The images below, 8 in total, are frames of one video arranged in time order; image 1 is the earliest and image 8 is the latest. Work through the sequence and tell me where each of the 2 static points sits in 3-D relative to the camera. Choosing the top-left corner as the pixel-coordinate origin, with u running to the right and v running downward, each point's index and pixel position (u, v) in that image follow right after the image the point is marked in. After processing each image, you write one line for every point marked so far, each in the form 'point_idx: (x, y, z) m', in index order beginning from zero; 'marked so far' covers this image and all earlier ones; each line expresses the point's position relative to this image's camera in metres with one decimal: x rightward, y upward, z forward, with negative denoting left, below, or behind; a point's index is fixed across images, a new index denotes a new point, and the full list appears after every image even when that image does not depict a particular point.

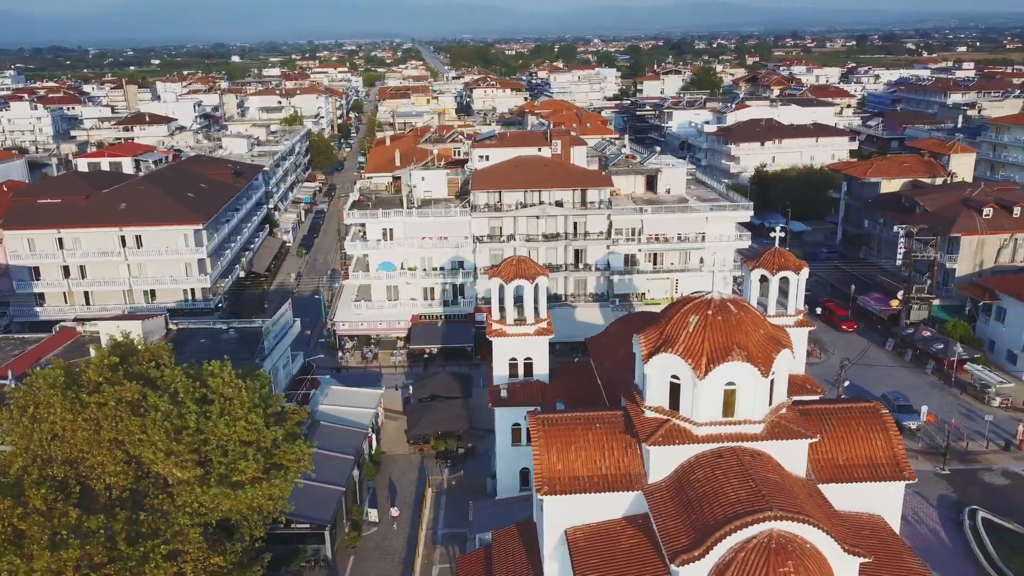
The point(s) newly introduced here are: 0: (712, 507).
0: (+5.0, -5.4, +19.8) m
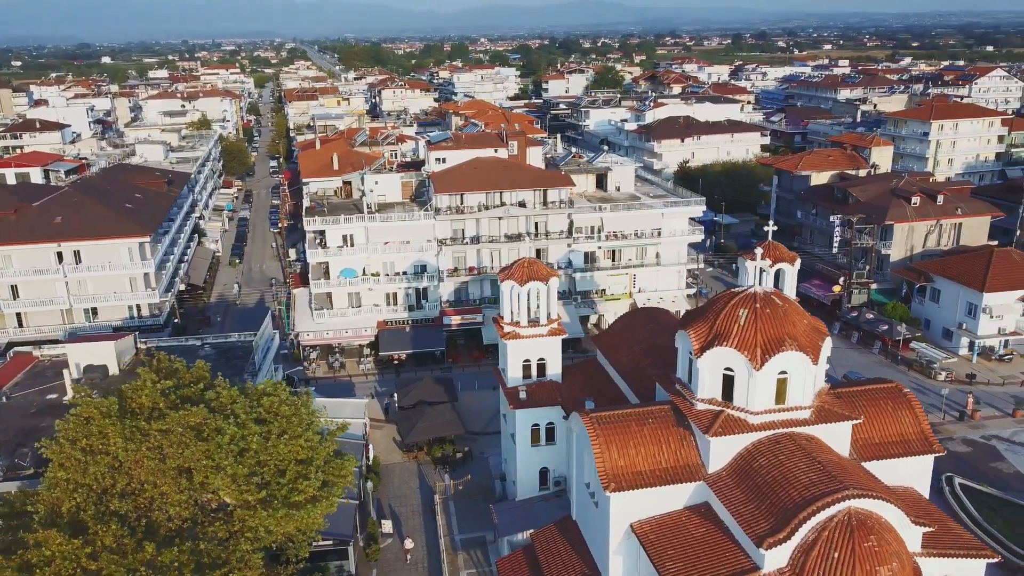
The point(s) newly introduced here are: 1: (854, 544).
0: (+7.1, -5.2, +20.8) m
1: (+8.2, -6.2, +19.4) m
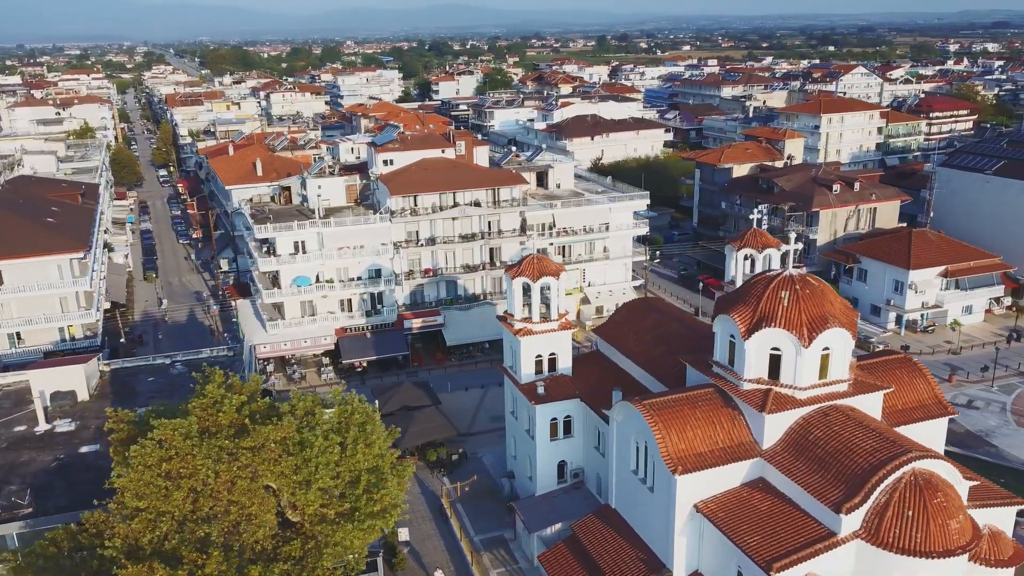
0: (+9.3, -4.7, +22.1) m
1: (+10.7, -5.5, +20.9) m
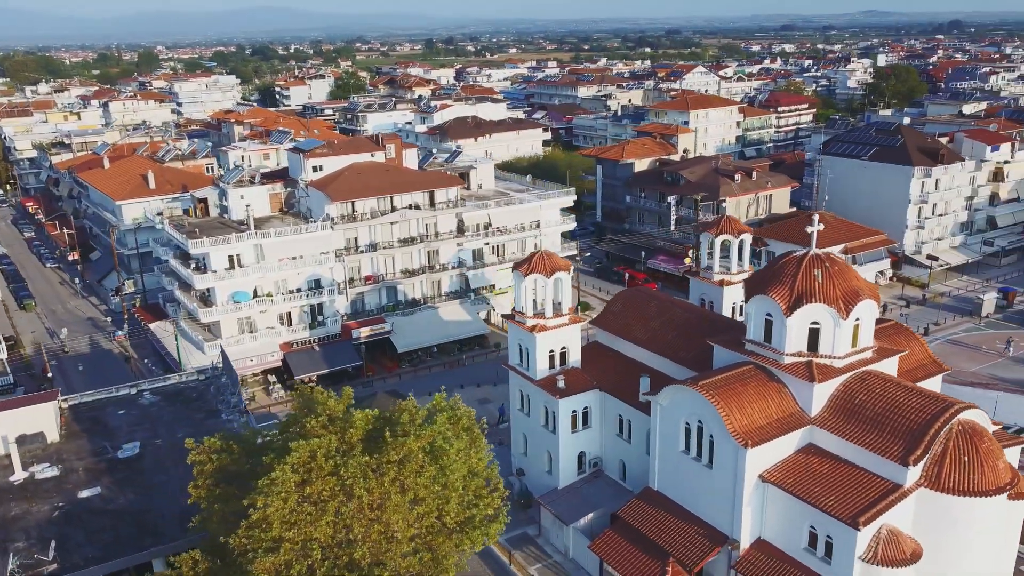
0: (+11.8, -3.8, +24.3) m
1: (+13.4, -4.6, +23.4) m
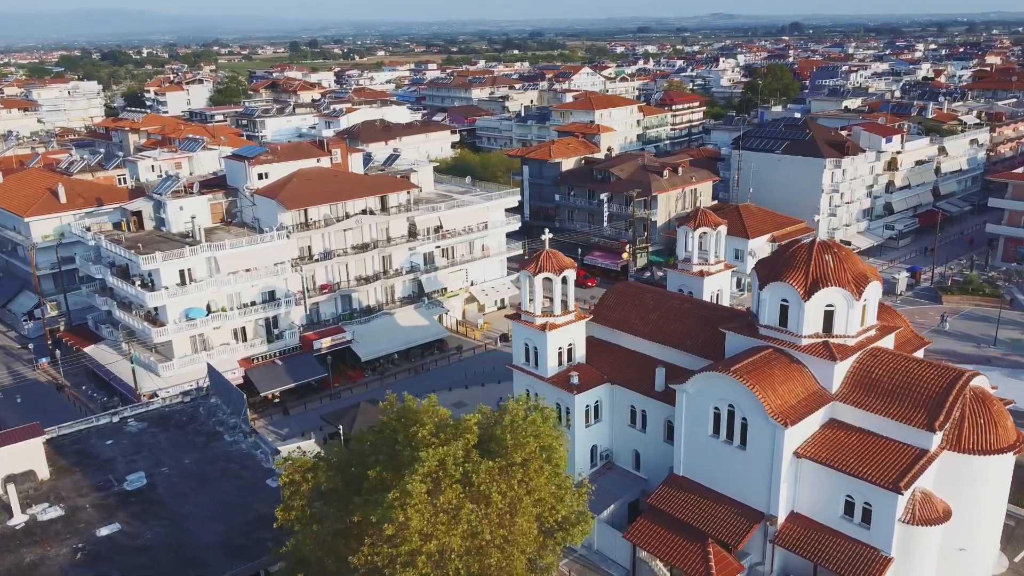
0: (+13.3, -3.2, +26.4) m
1: (+15.1, -3.9, +25.7) m
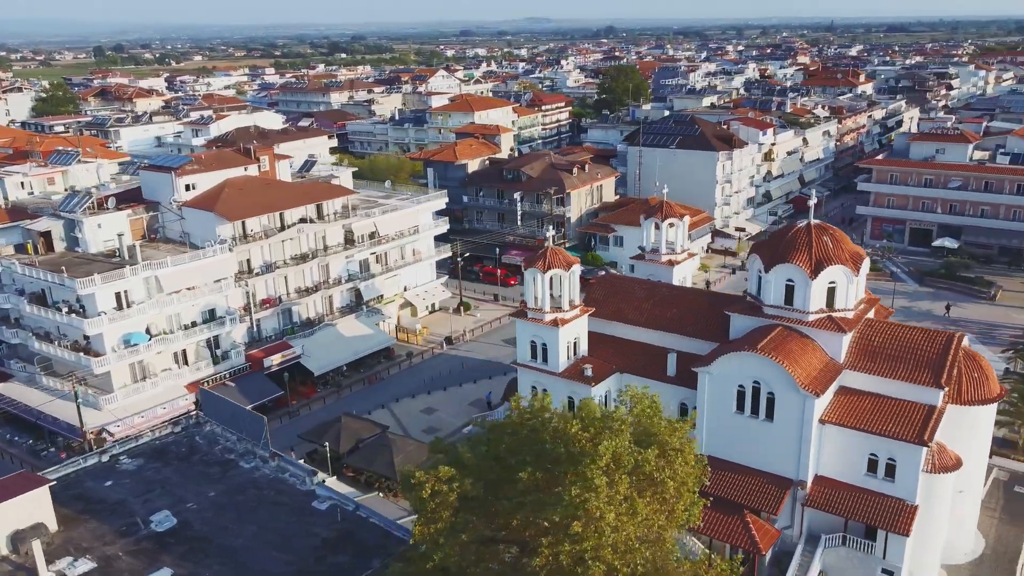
0: (+14.8, -2.2, +29.4) m
1: (+16.7, -2.8, +29.1) m
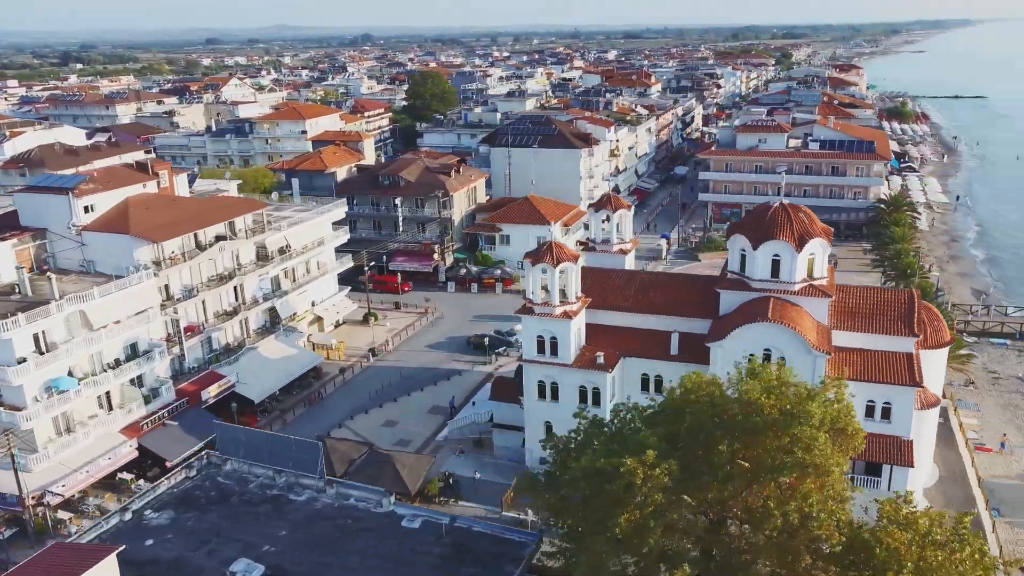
0: (+15.7, -0.7, +33.7) m
1: (+17.7, -1.1, +34.0) m
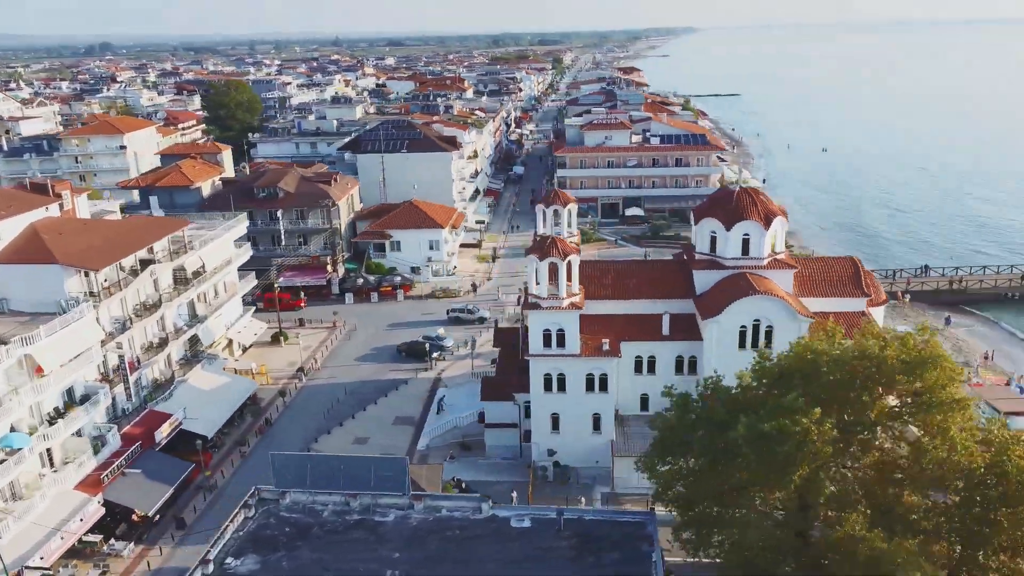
0: (+15.4, +0.8, +38.2) m
1: (+17.3, +0.5, +39.0) m
